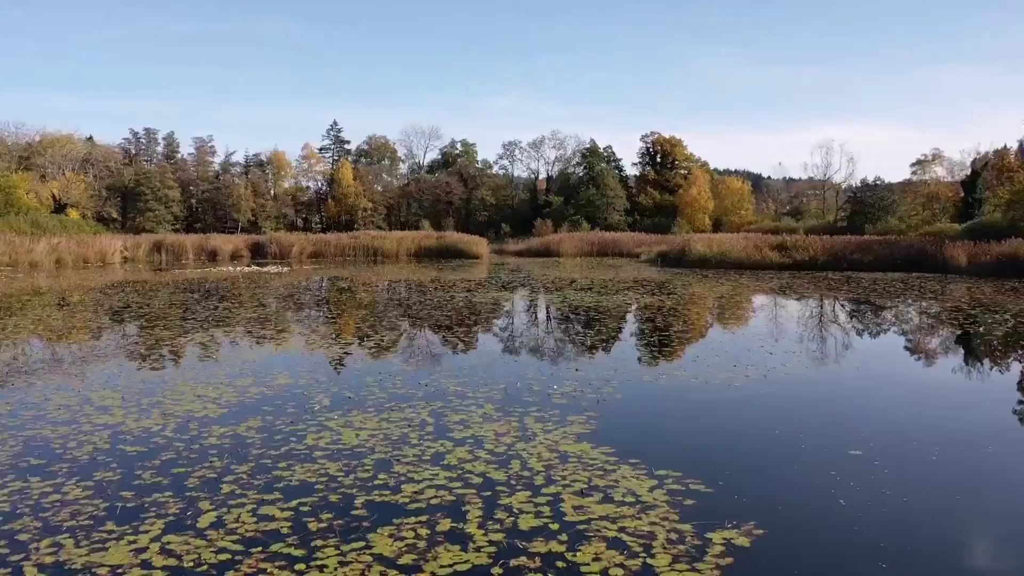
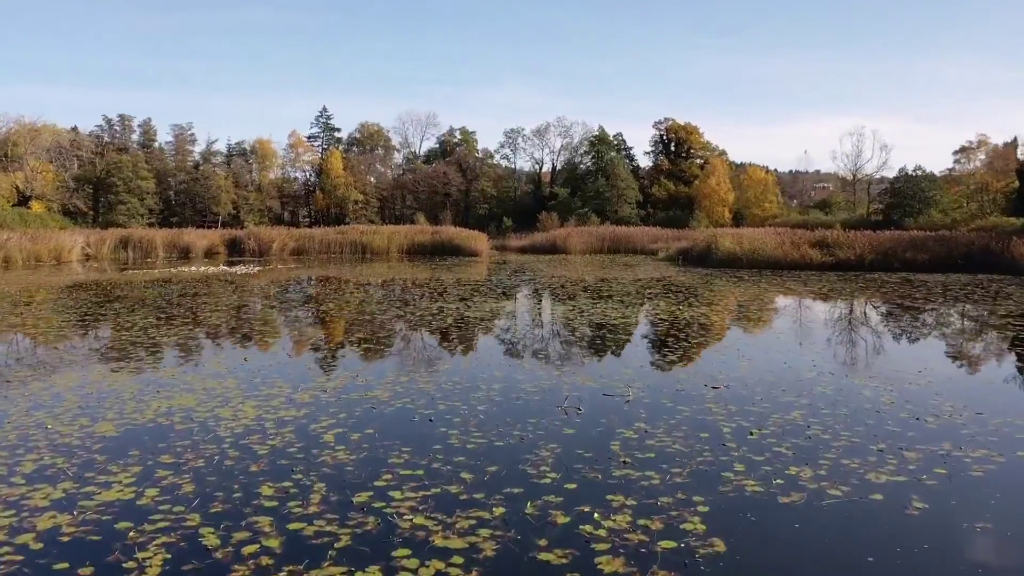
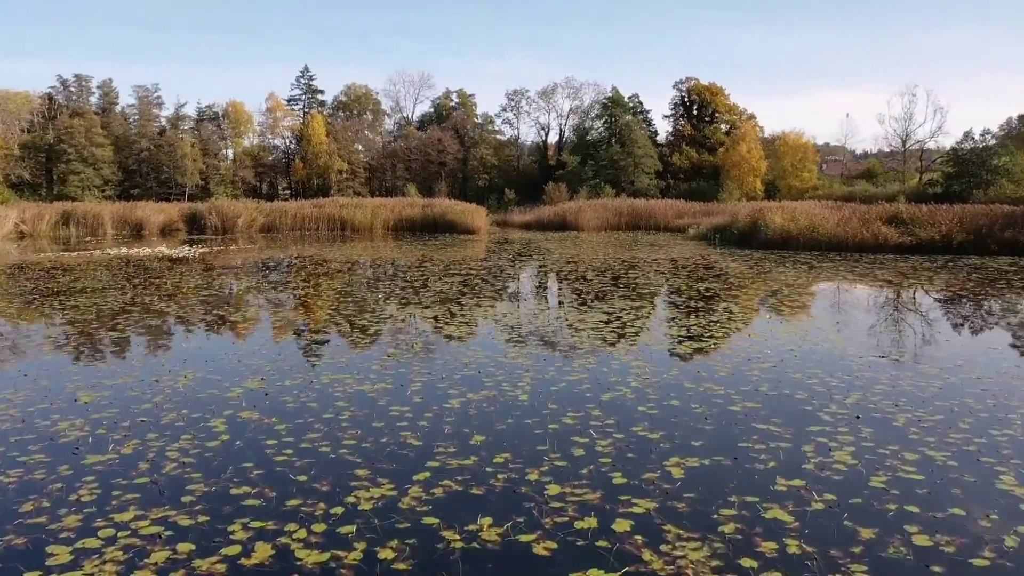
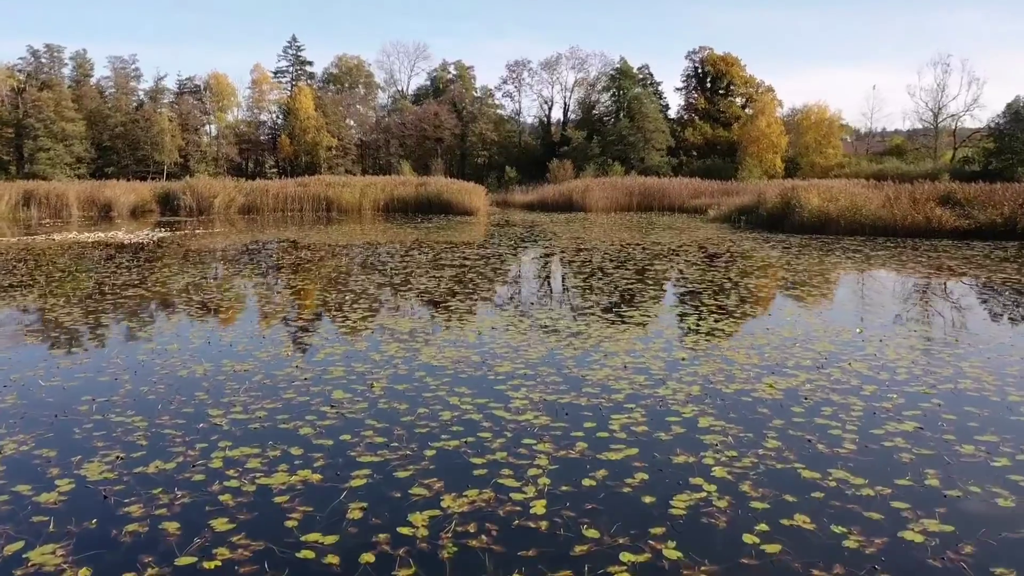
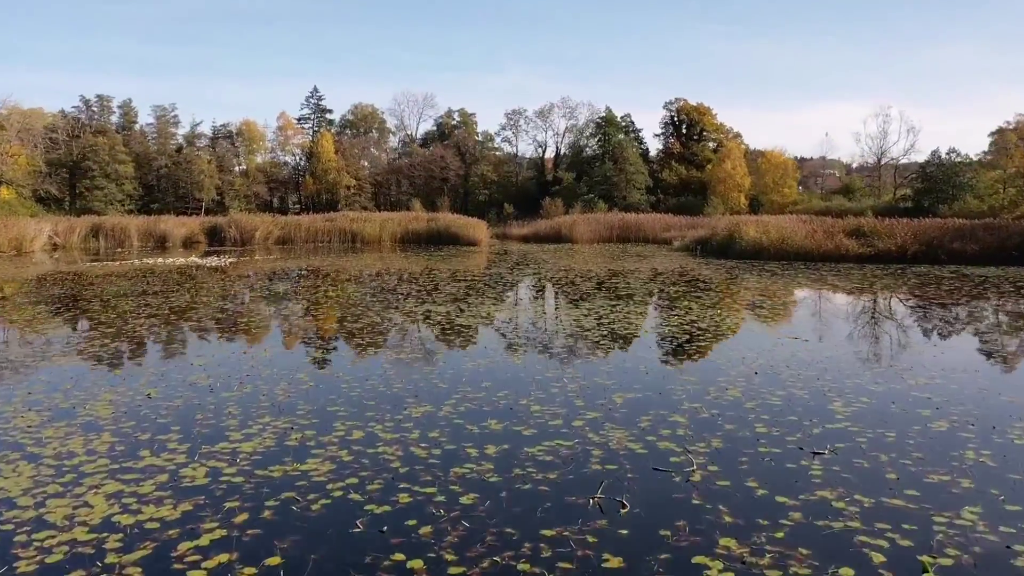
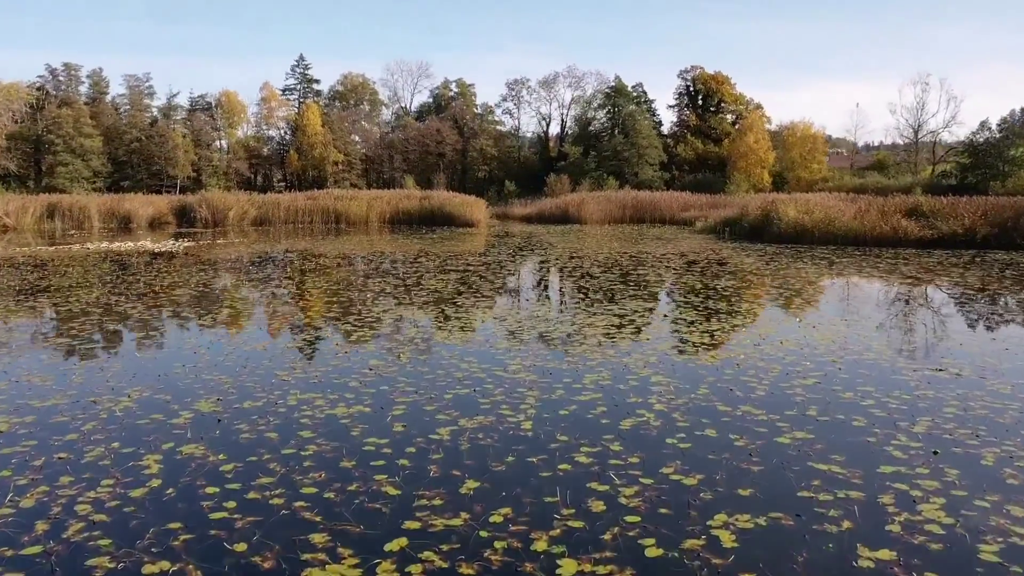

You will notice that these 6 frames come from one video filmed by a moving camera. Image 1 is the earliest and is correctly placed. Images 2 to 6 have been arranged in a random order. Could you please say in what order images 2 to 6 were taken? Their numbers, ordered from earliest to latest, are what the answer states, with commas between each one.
2, 5, 3, 6, 4
